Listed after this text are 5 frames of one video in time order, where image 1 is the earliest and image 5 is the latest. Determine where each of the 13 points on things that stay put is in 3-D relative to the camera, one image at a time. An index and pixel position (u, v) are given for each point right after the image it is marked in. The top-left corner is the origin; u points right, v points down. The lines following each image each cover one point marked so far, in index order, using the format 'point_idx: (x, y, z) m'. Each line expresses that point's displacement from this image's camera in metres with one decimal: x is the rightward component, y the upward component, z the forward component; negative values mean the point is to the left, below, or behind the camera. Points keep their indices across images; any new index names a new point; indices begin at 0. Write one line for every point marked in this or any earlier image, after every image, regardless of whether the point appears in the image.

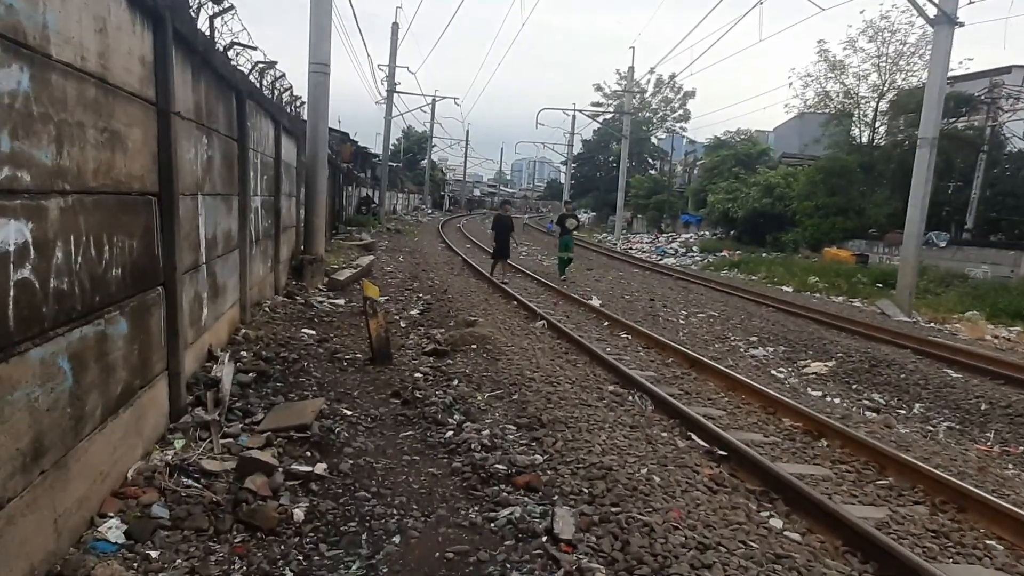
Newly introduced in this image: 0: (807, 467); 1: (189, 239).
0: (+2.2, -1.4, +5.1) m
1: (-2.3, +0.4, +4.9) m
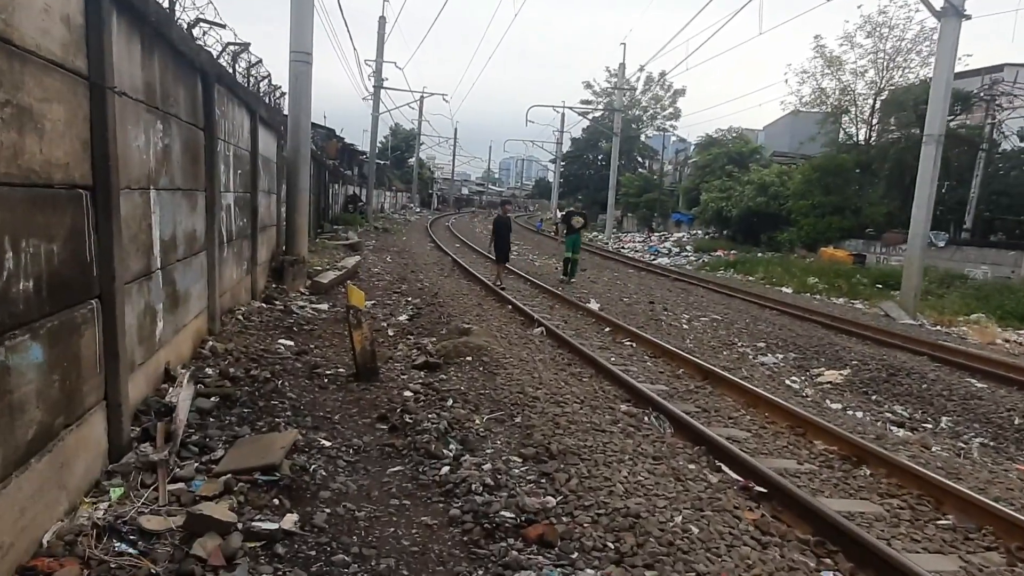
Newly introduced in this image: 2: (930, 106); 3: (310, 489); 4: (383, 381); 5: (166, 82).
0: (+2.3, -1.4, +4.5) m
1: (-2.3, +0.3, +4.2) m
2: (+9.6, +4.2, +15.7) m
3: (-1.1, -1.1, +3.7) m
4: (-1.1, -0.8, +5.9) m
5: (-2.5, +1.5, +4.9) m
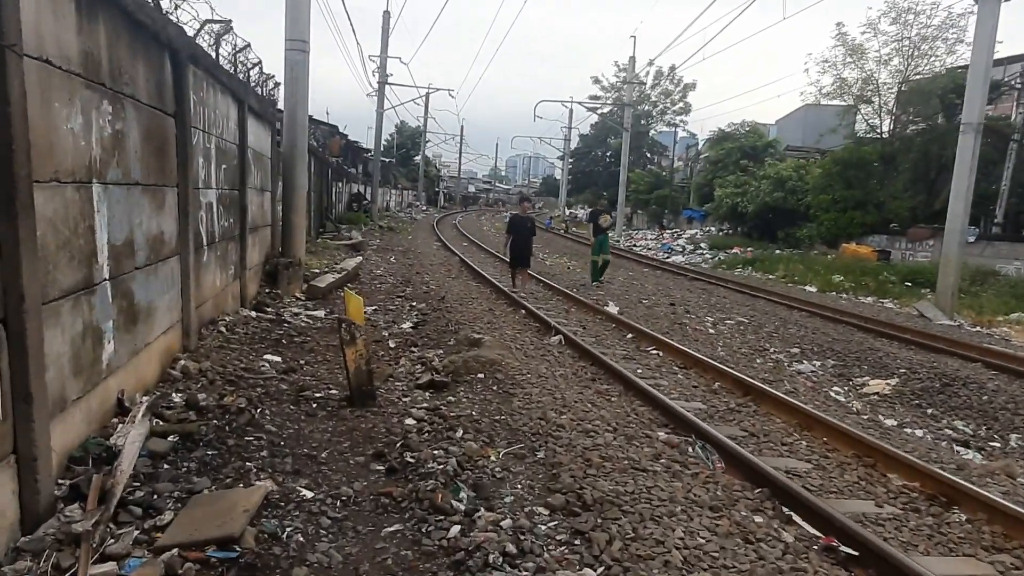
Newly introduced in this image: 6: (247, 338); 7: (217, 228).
0: (+2.4, -1.5, +3.6) m
1: (-2.2, +0.2, +3.4) m
2: (+9.9, +4.2, +14.7) m
3: (-1.0, -1.2, +2.8) m
4: (-1.0, -0.9, +5.1) m
5: (-2.4, +1.4, +4.0) m
6: (-2.6, -0.5, +6.6) m
7: (-3.1, +0.6, +7.1) m
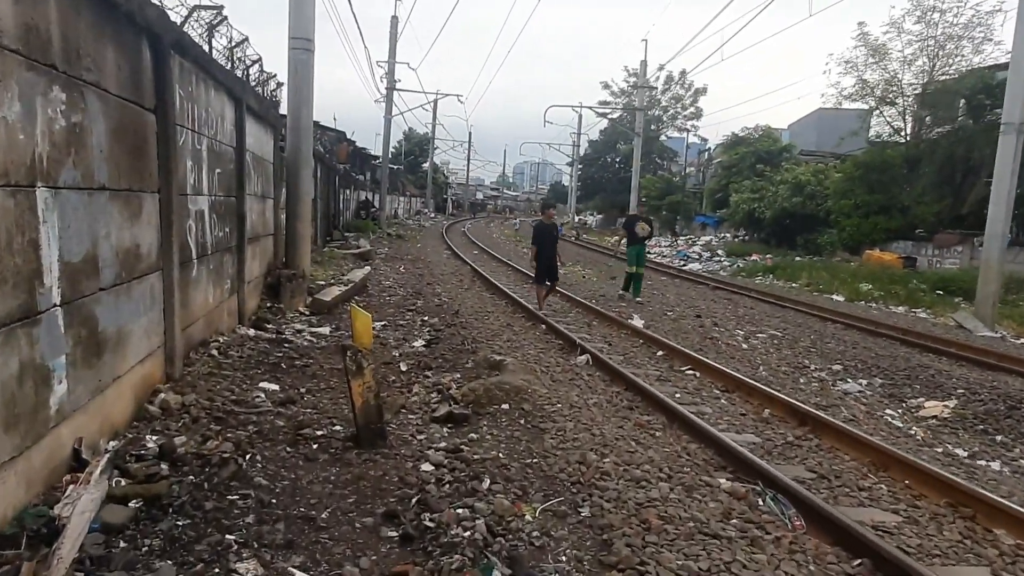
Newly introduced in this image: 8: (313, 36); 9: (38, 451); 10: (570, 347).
0: (+2.6, -1.6, +2.8) m
1: (-2.0, +0.1, +2.7) m
2: (+10.2, +4.0, +13.9) m
3: (-0.8, -1.3, +2.1) m
4: (-0.8, -1.0, +4.4) m
5: (-2.2, +1.3, +3.3) m
6: (-2.3, -0.6, +5.9) m
7: (-2.8, +0.5, +6.4) m
8: (-3.3, +4.2, +11.2) m
9: (-2.0, -0.7, +2.9) m
10: (+0.7, -0.7, +8.2) m
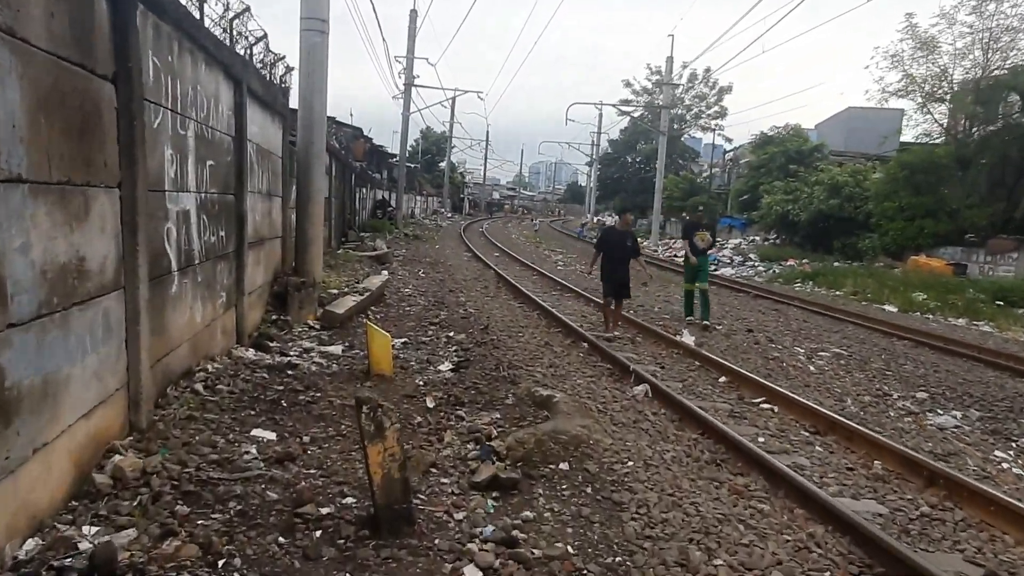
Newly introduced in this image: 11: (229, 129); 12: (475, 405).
0: (+2.9, -1.8, +1.6) m
1: (-1.7, 0.0, +1.5) m
2: (+10.7, +3.8, +12.6) m
3: (-0.5, -1.4, +0.9) m
4: (-0.4, -1.2, +3.2) m
5: (-1.8, +1.1, +2.2) m
6: (-2.0, -0.8, +4.8) m
7: (-2.4, +0.3, +5.3) m
8: (-2.8, +4.0, +10.1) m
9: (-1.7, -0.8, +1.8) m
10: (+1.1, -0.9, +7.0) m
11: (-2.6, +1.5, +6.3) m
12: (-0.3, -0.9, +5.4) m
